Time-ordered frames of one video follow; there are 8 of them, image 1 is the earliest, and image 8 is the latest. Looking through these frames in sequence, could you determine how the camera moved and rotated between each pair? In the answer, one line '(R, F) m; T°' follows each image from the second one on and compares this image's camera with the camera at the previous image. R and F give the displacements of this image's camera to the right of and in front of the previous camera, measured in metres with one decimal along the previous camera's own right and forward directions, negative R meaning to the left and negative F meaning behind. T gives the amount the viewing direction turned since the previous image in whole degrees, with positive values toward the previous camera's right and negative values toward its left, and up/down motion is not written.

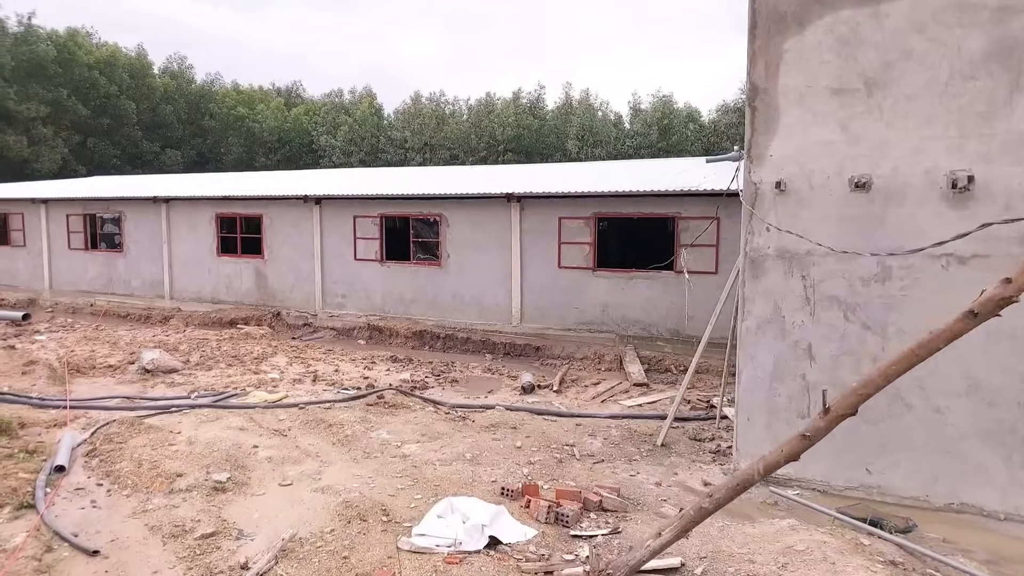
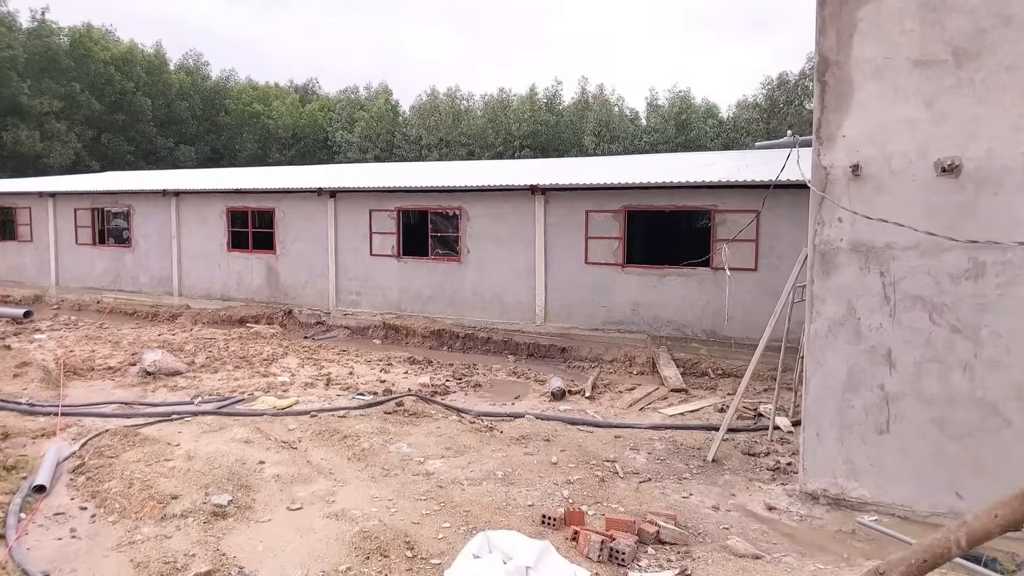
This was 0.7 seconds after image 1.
(-0.2, +0.7) m; -1°
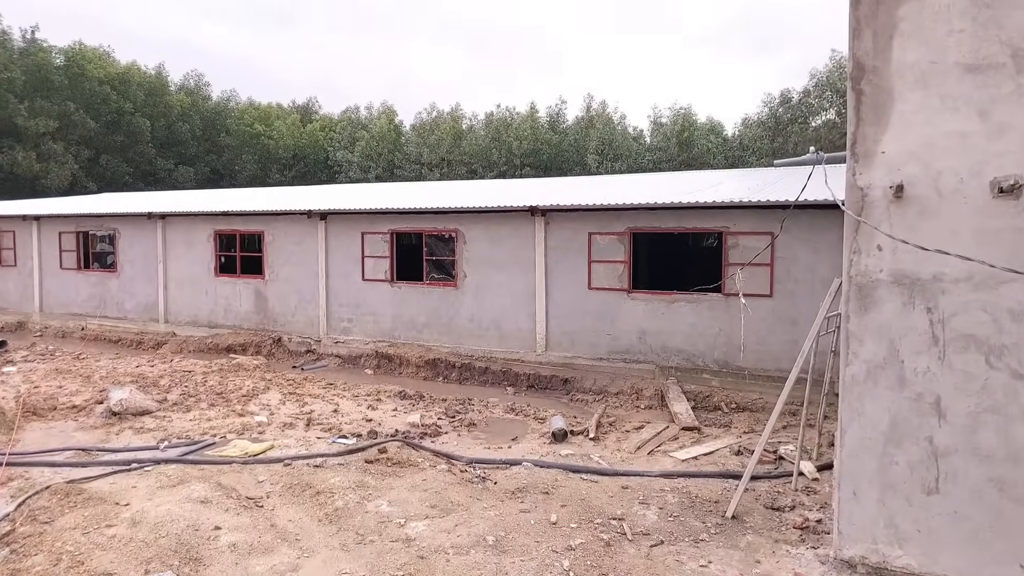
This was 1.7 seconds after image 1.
(+0.1, +0.6) m; 0°
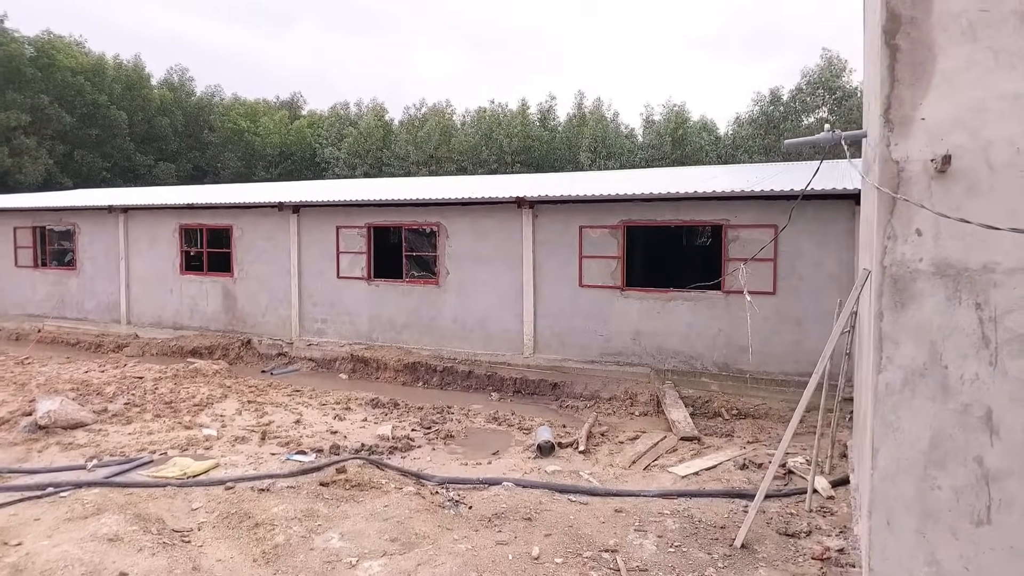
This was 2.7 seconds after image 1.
(+0.1, +0.8) m; +1°
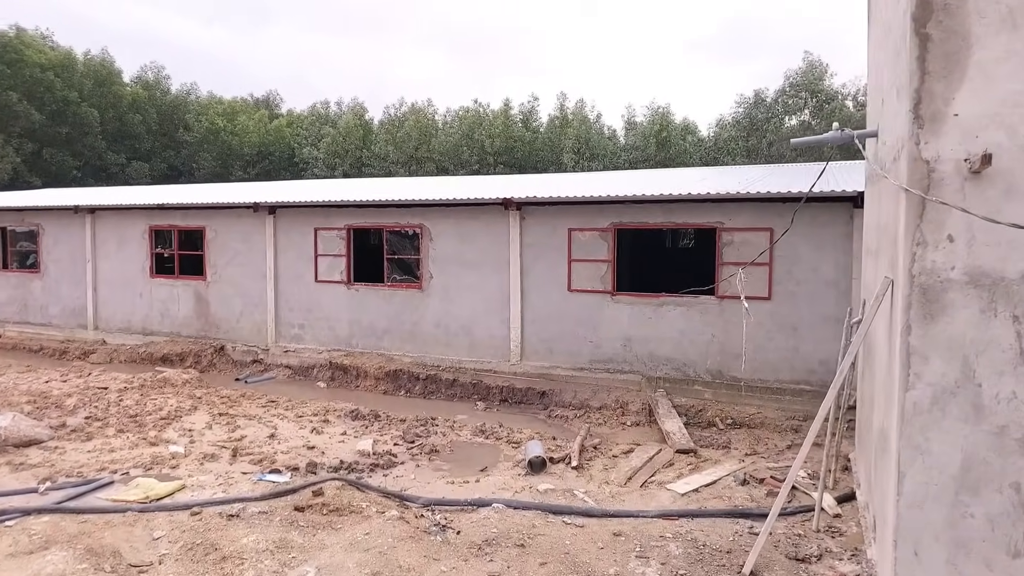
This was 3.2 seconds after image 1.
(-0.1, +0.4) m; +2°
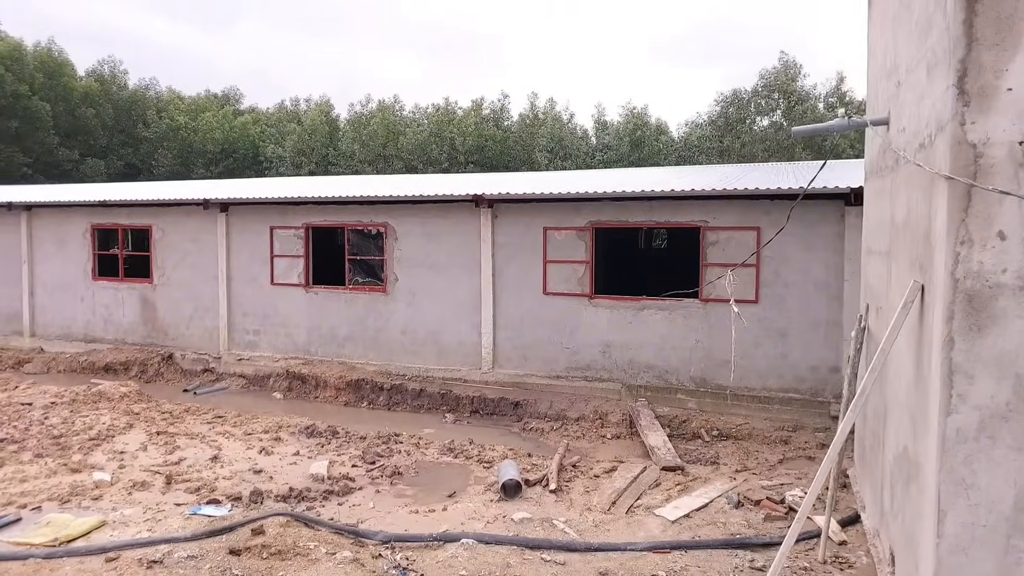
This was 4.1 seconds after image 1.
(0.0, +0.6) m; +2°
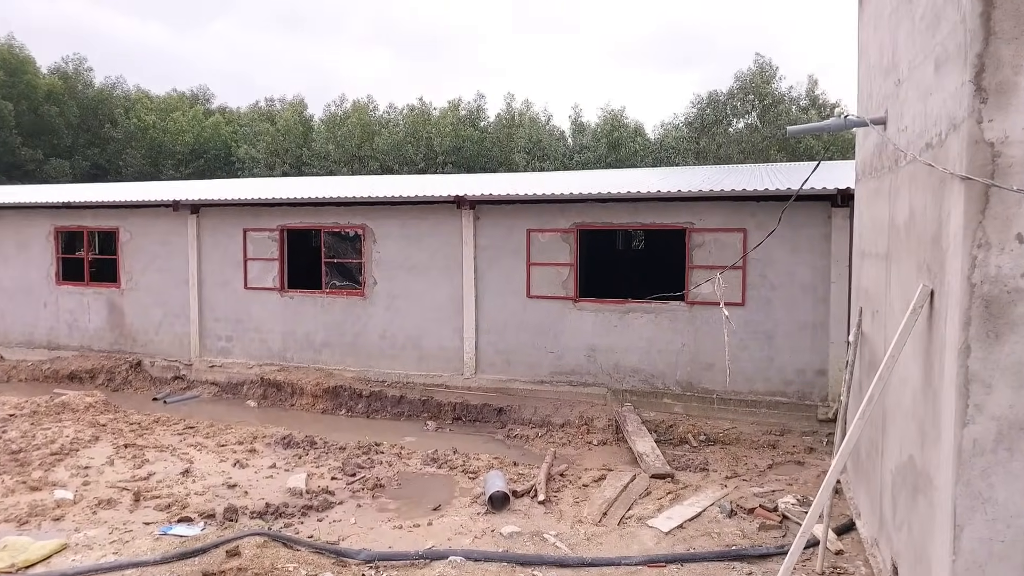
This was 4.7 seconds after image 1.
(-0.1, +0.2) m; +2°
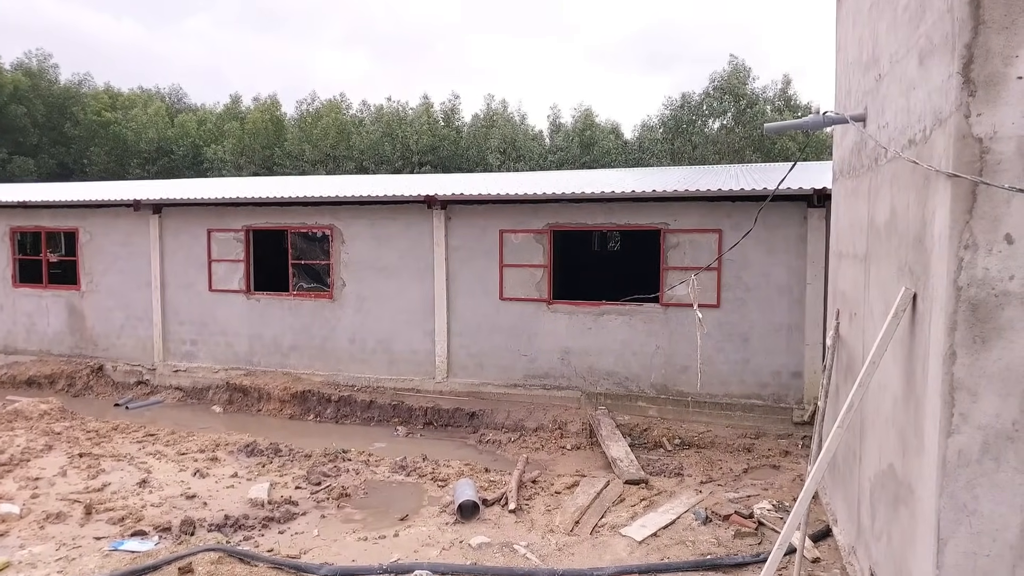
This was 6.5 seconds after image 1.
(+0.1, +0.1) m; +2°
